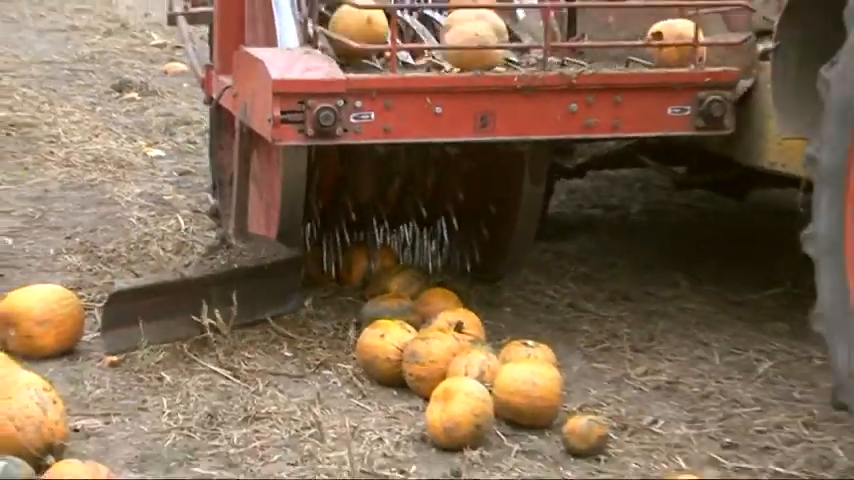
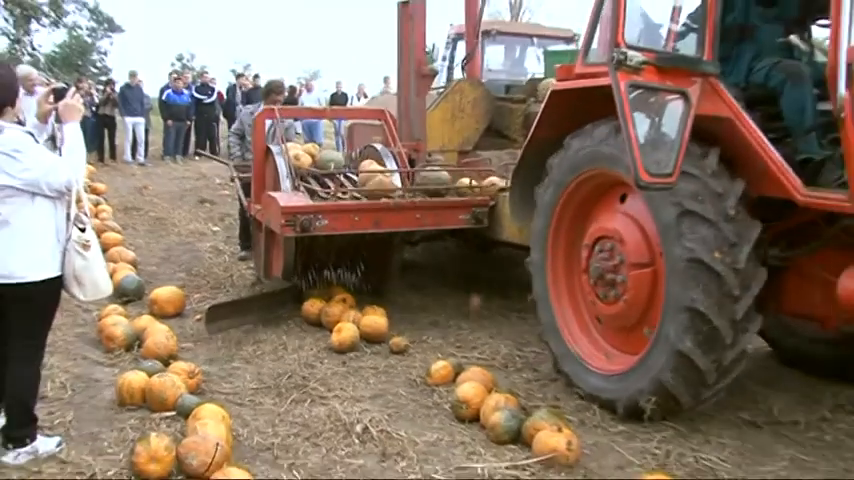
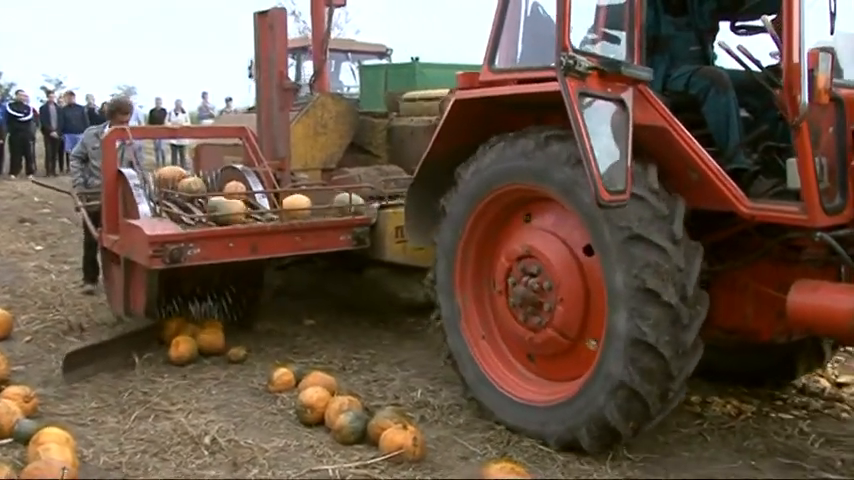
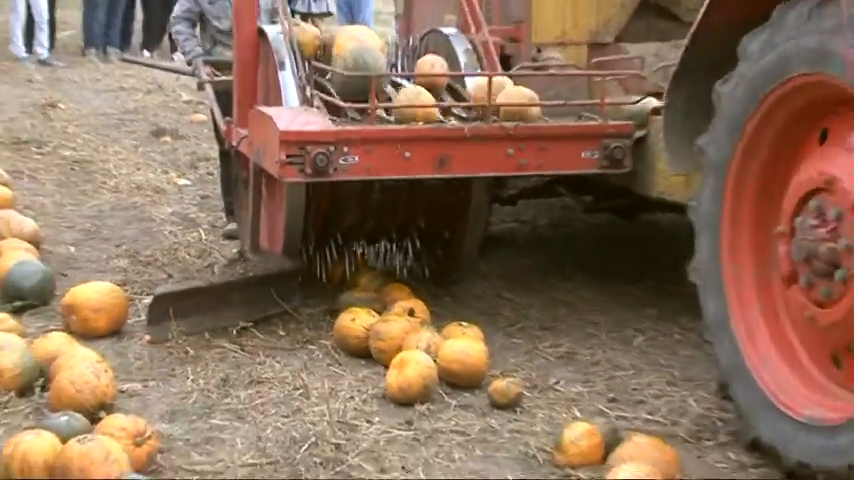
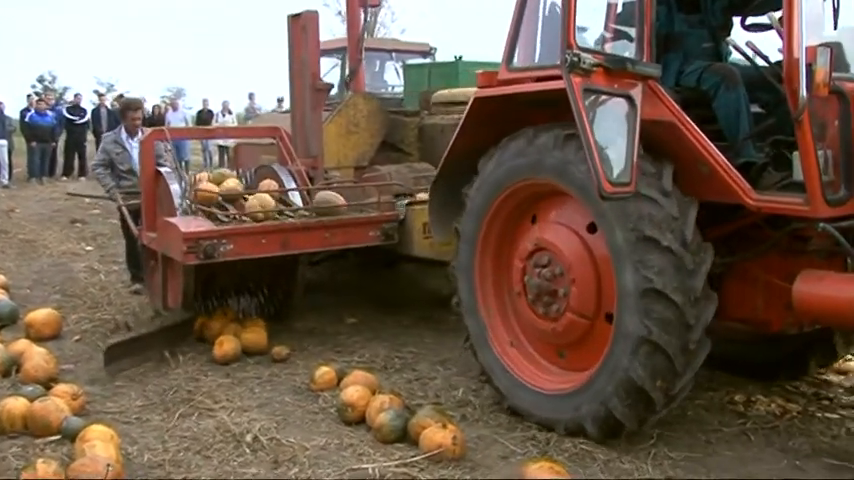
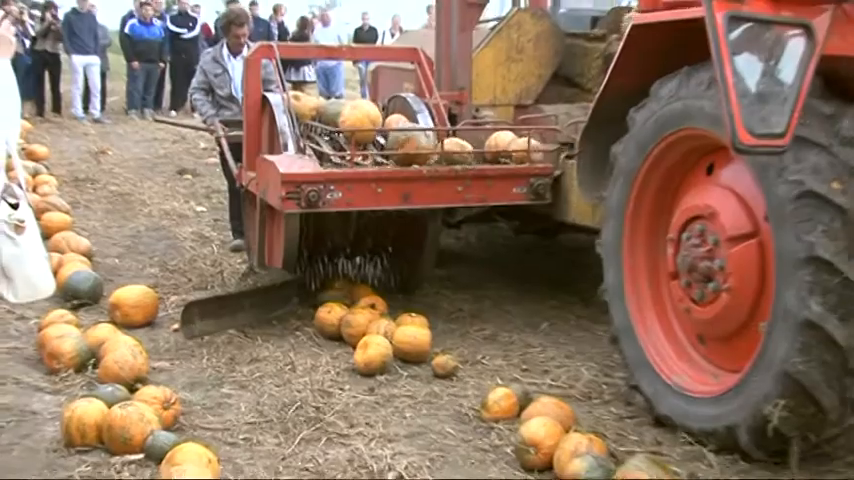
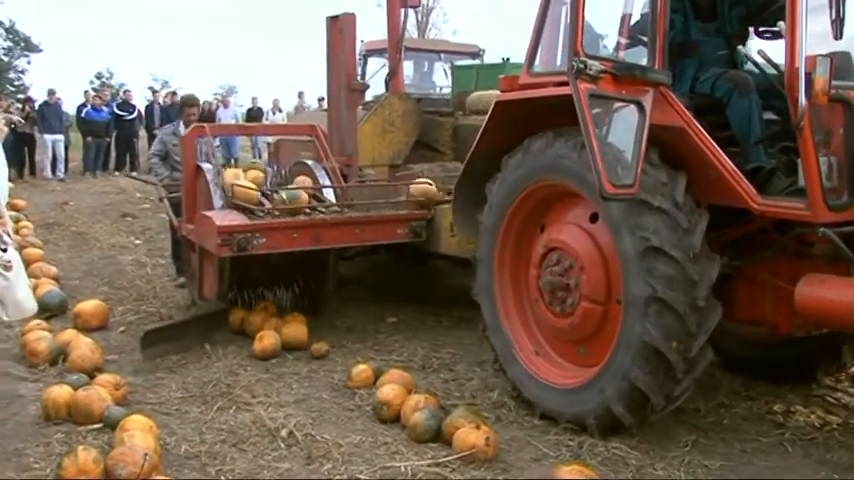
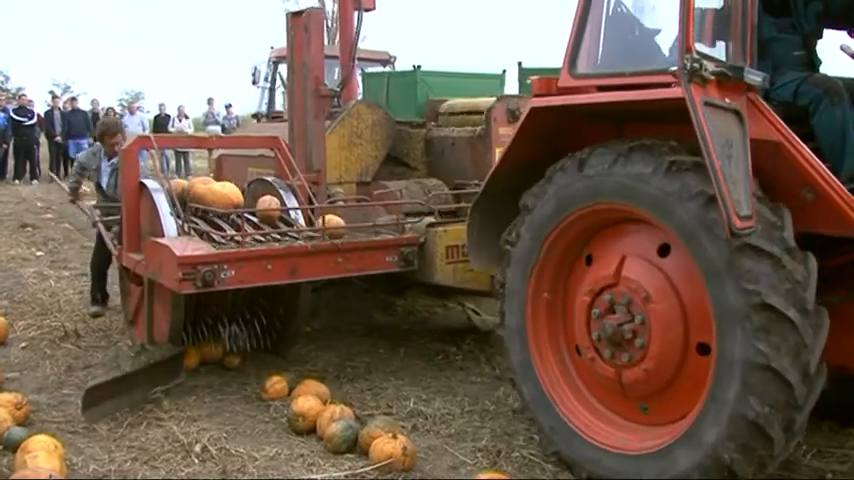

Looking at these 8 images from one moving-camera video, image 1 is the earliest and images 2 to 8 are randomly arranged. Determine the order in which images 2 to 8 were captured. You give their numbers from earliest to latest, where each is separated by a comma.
4, 6, 2, 7, 5, 3, 8
